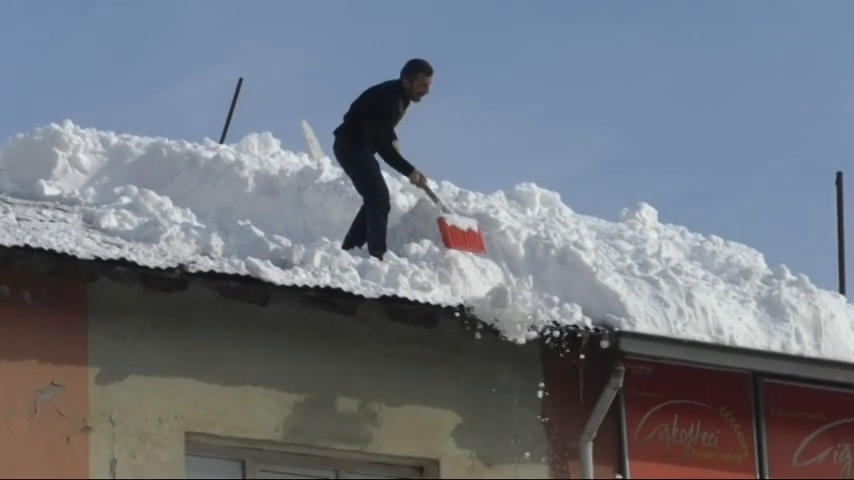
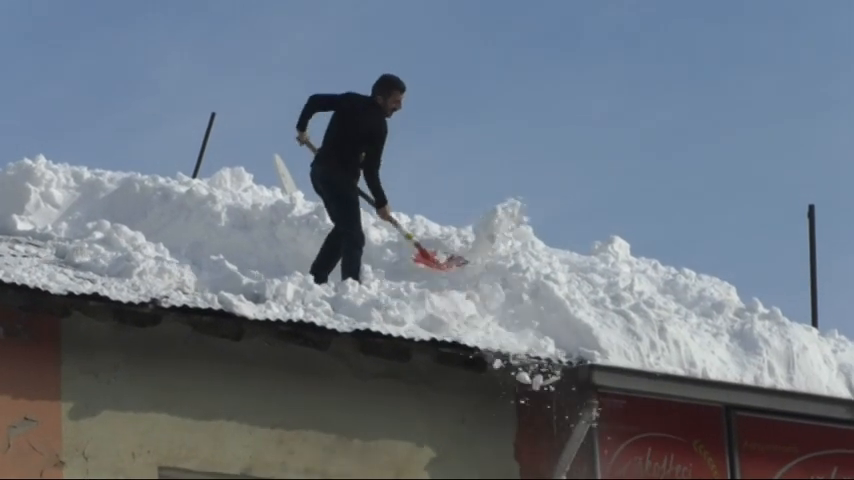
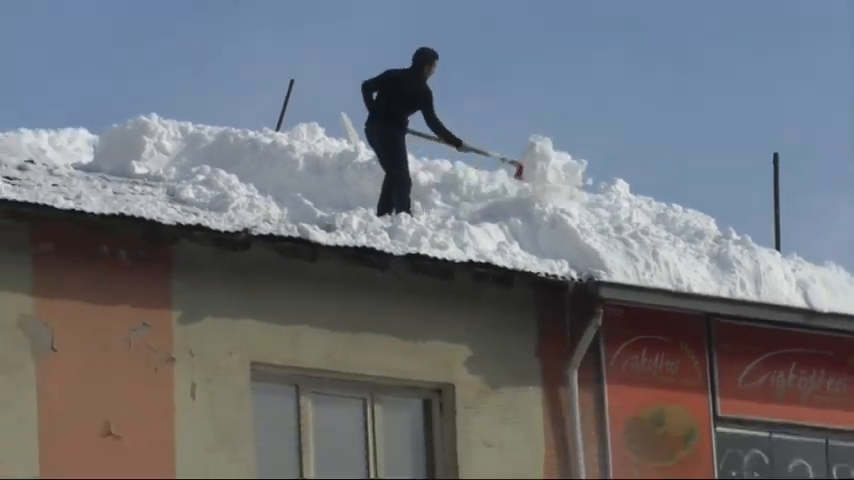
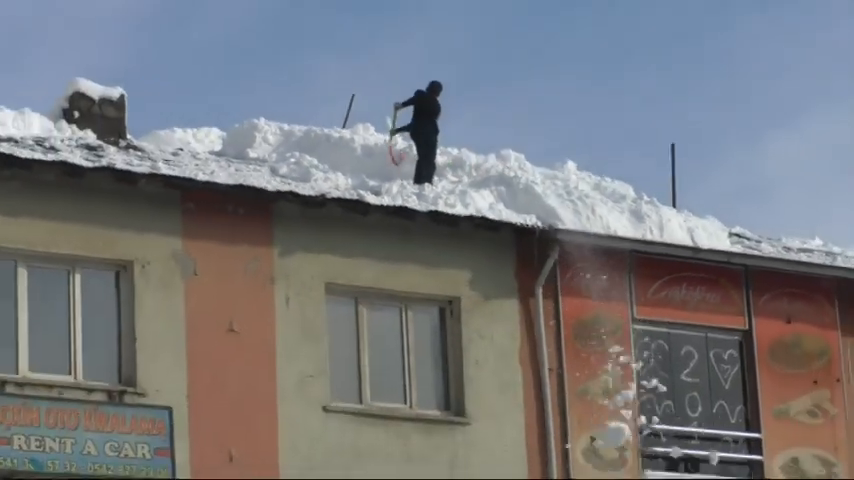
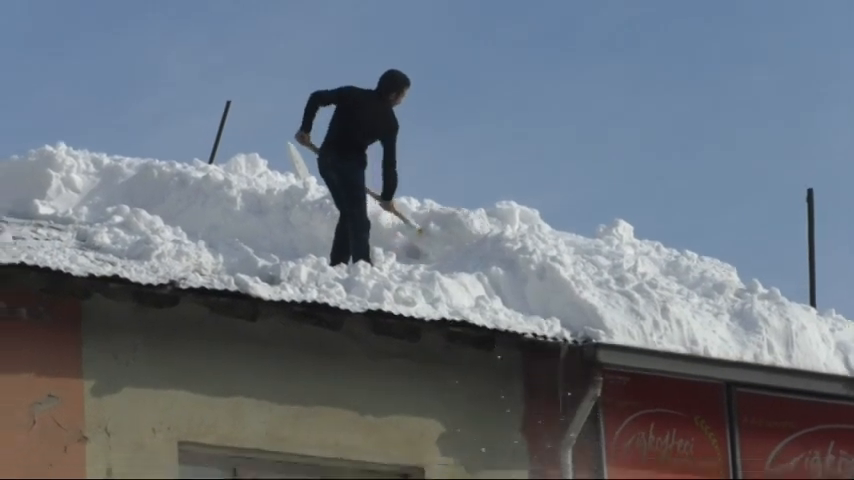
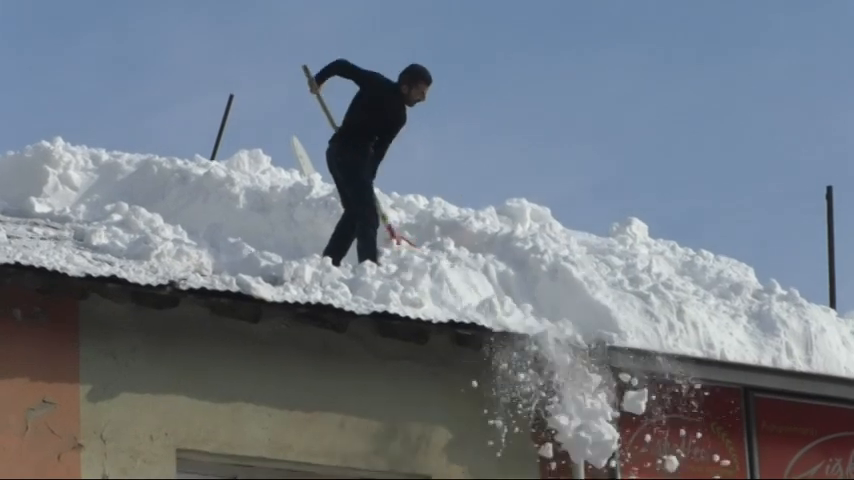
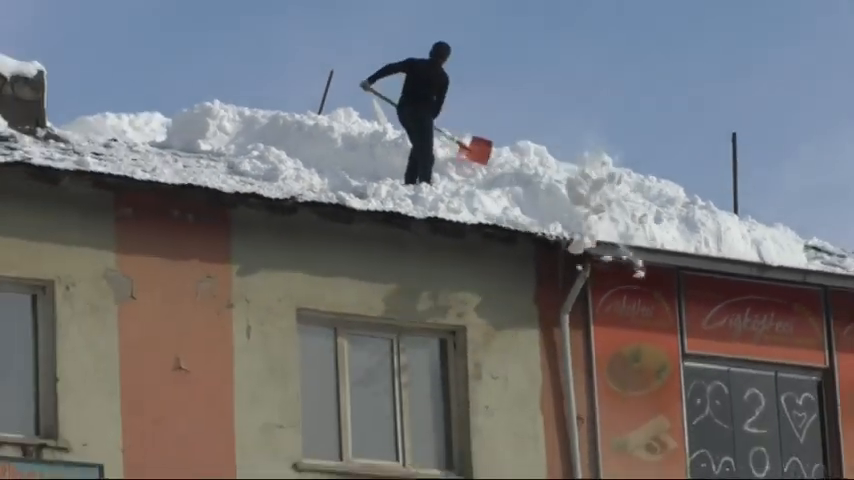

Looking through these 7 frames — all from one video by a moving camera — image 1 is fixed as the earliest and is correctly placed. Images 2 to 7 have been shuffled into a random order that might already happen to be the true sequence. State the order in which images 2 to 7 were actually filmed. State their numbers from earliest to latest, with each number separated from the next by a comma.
6, 2, 5, 3, 7, 4
